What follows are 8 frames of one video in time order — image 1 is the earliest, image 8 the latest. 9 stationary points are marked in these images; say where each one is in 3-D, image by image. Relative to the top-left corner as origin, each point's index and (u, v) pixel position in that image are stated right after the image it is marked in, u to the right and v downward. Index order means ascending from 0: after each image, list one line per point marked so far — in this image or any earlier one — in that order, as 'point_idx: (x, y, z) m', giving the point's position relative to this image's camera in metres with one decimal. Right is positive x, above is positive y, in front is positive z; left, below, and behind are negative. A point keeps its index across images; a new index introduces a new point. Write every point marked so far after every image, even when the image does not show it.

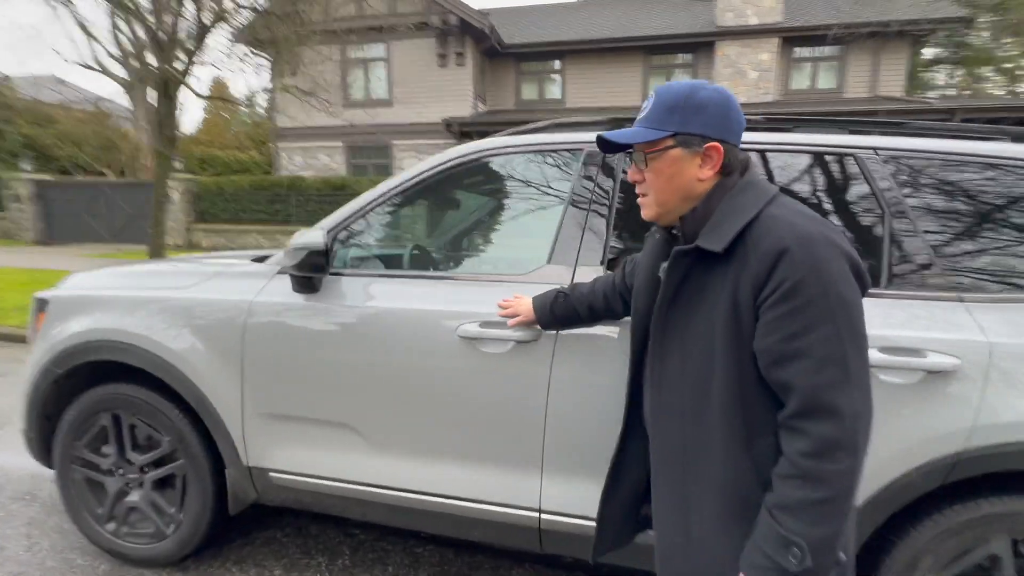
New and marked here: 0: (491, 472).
0: (-0.1, -0.8, +2.0) m
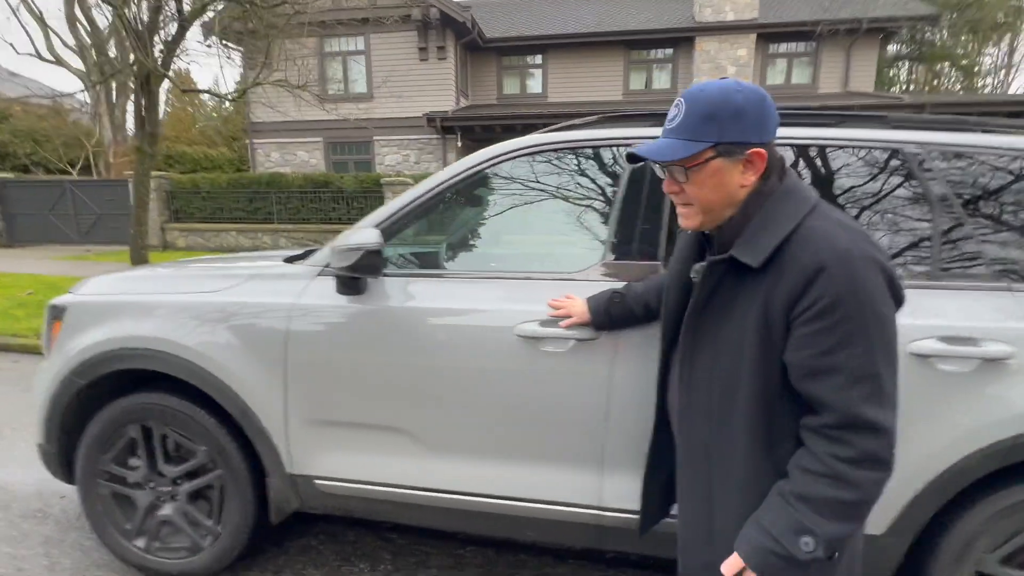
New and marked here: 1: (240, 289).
0: (+0.2, -0.8, +2.0) m
1: (-1.3, 0.0, +2.2) m
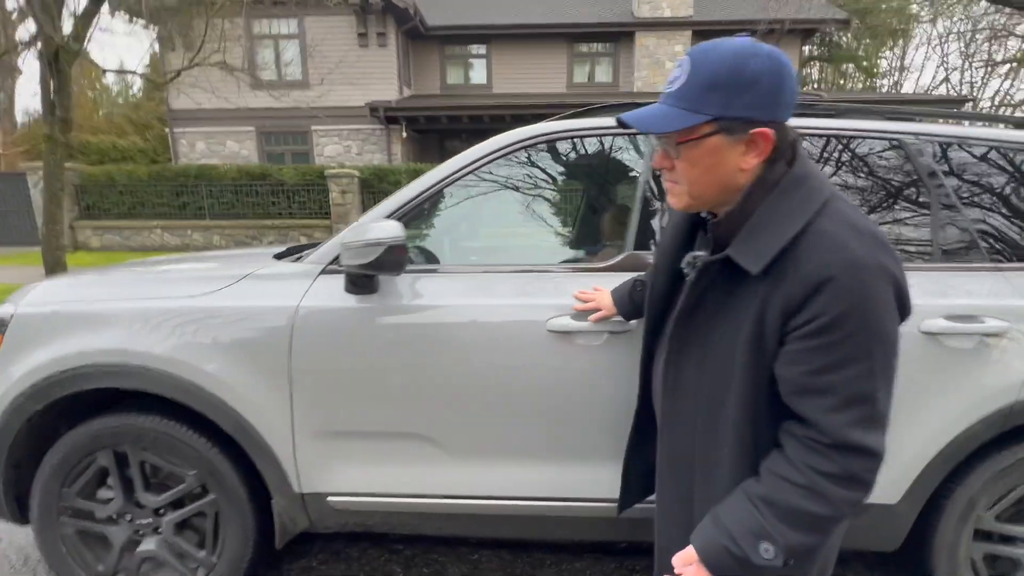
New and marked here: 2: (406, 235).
0: (+0.3, -0.8, +1.9) m
1: (-1.2, 0.0, +2.0) m
2: (-0.4, +0.2, +1.7) m
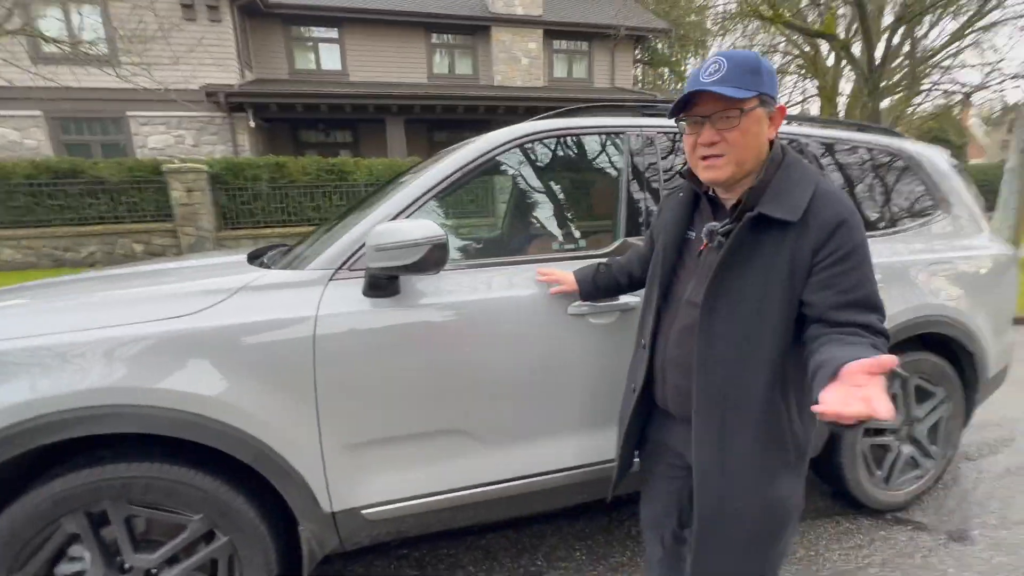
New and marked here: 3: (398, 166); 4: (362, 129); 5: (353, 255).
0: (+0.4, -0.7, +2.2) m
1: (-1.1, -0.1, +1.7) m
2: (-0.3, +0.2, +1.7) m
3: (-2.8, +3.0, +11.5) m
4: (-5.2, +5.4, +16.0) m
5: (-0.6, +0.1, +1.9) m
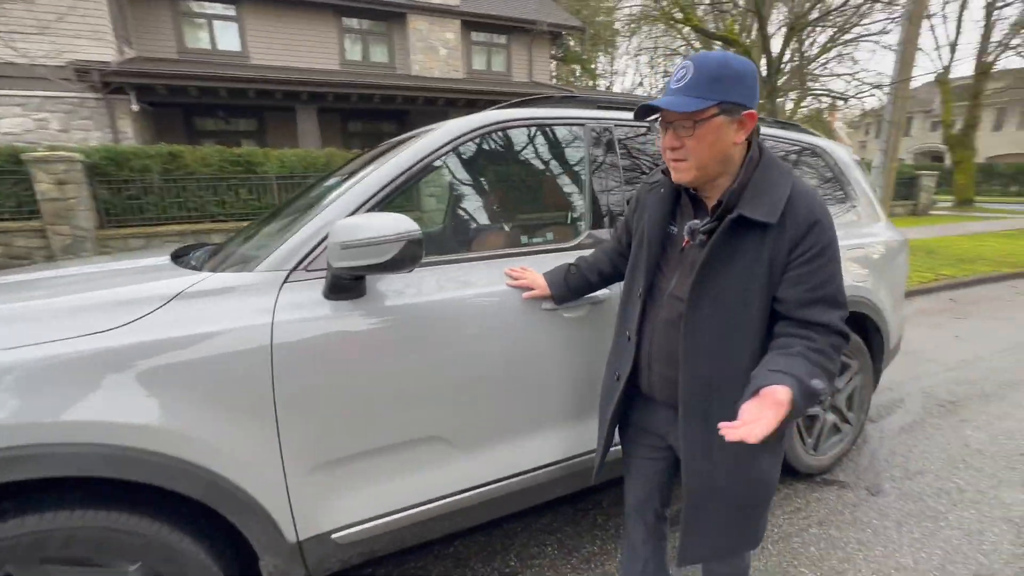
0: (+0.2, -0.7, +2.1) m
1: (-1.1, -0.1, +1.5) m
2: (-0.3, +0.2, +1.6) m
3: (-4.6, +3.0, +10.7) m
4: (-7.7, +5.4, +14.7) m
5: (-0.7, +0.1, +1.7) m
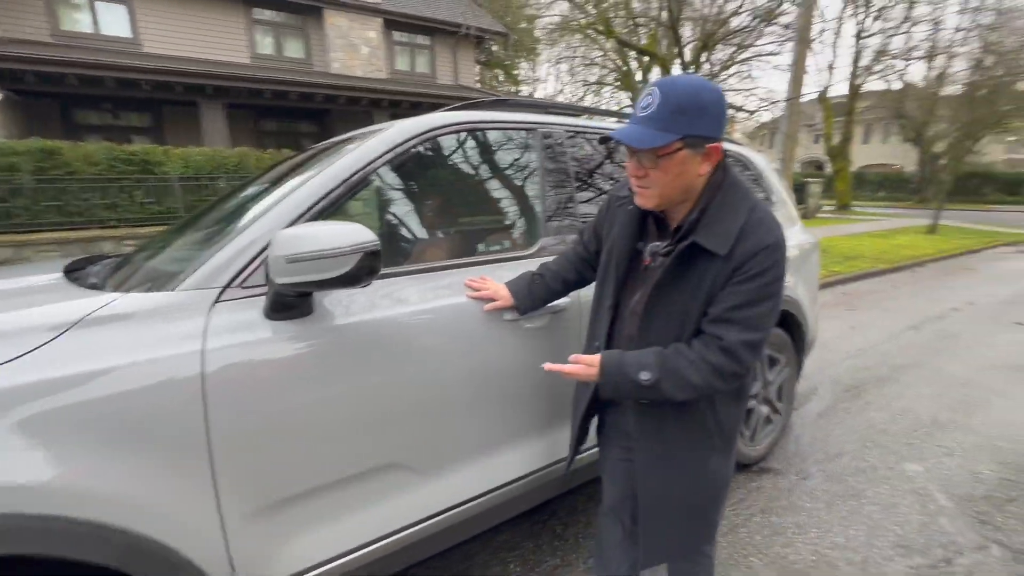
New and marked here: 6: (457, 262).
0: (+0.1, -0.7, +2.1) m
1: (-1.2, -0.2, +1.2) m
2: (-0.4, +0.2, +1.4) m
3: (-6.1, +2.7, +9.8) m
4: (-9.9, +5.0, +13.3) m
5: (-0.9, +0.1, +1.5) m
6: (-0.2, +0.1, +2.0) m
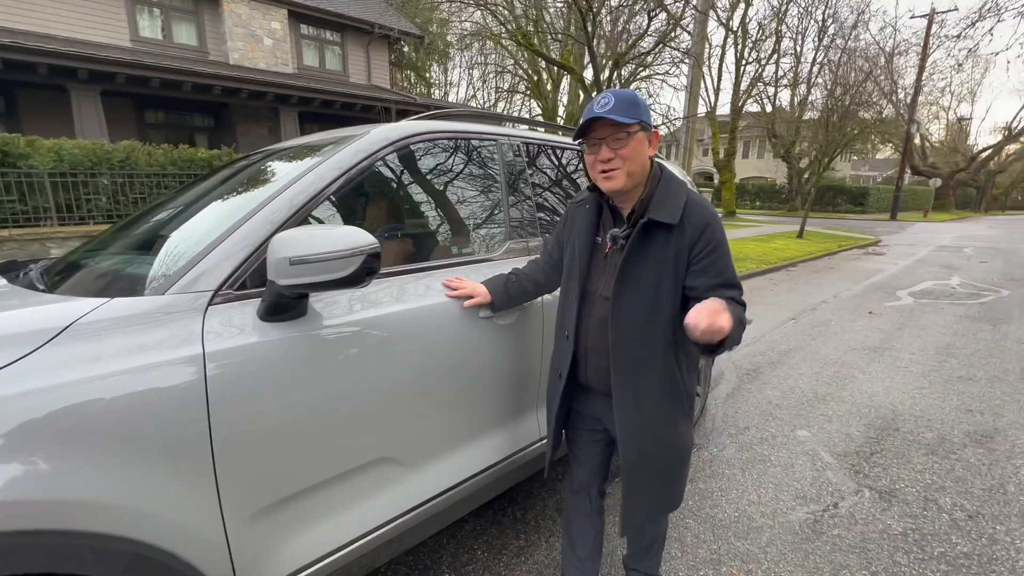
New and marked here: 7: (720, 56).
0: (-0.1, -0.7, +2.2) m
1: (-1.2, -0.2, +1.2) m
2: (-0.5, +0.1, +1.5) m
3: (-7.6, +2.6, +8.8) m
4: (-12.0, +4.8, +11.5) m
5: (-0.9, +0.1, +1.5) m
6: (-0.4, +0.1, +2.1) m
7: (+8.5, +9.5, +19.0) m
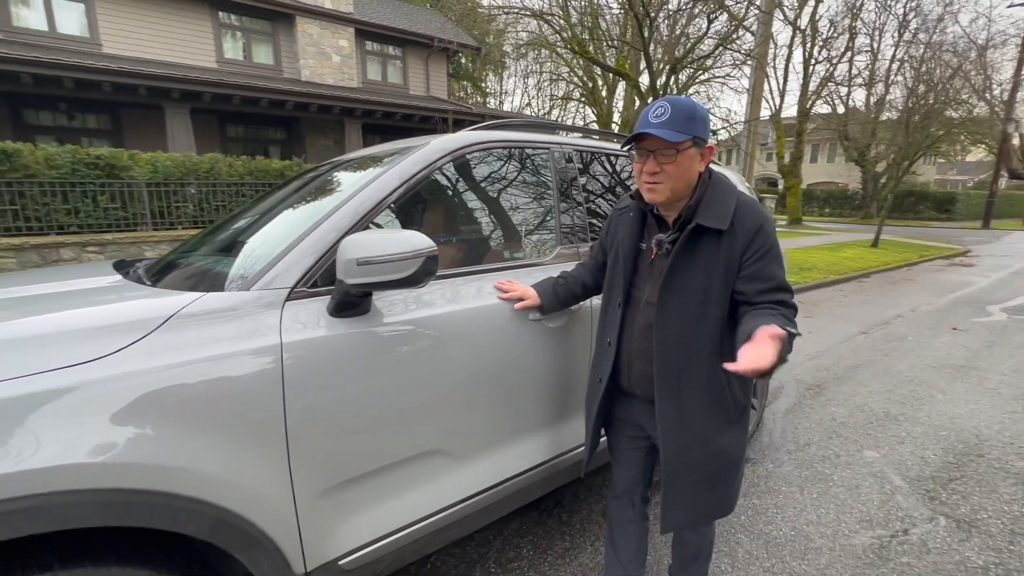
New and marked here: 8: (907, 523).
0: (+0.2, -0.7, +2.3) m
1: (-1.1, -0.2, +1.3) m
2: (-0.3, +0.1, +1.6) m
3: (-6.6, +2.6, +9.6) m
4: (-10.6, +4.8, +12.9) m
5: (-0.7, +0.1, +1.7) m
6: (-0.1, +0.1, +2.2) m
7: (+10.7, +9.1, +18.2) m
8: (+2.3, -1.4, +2.8) m
